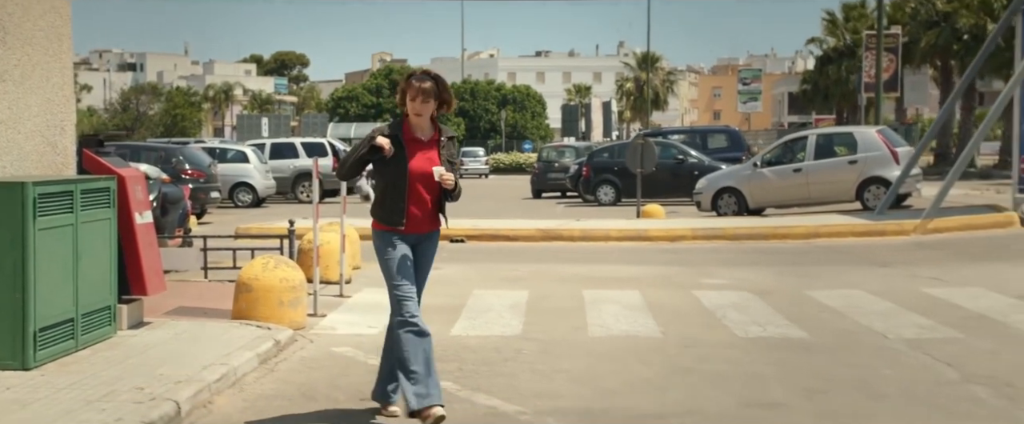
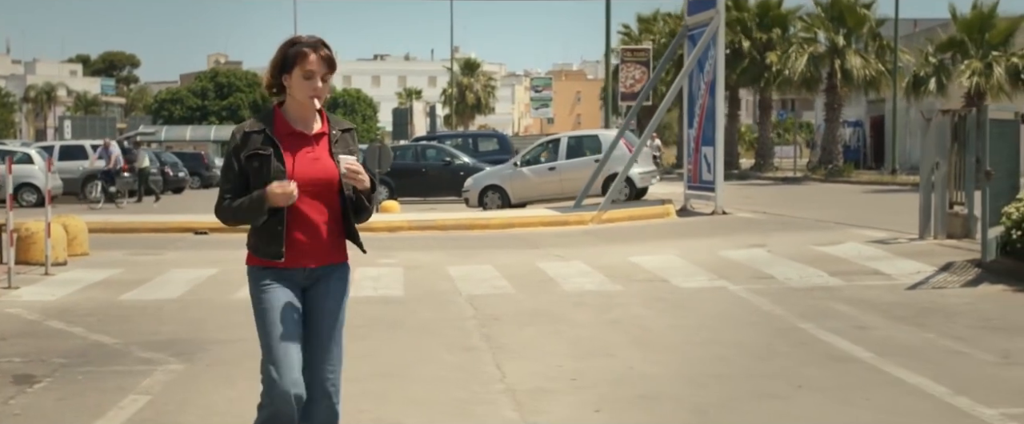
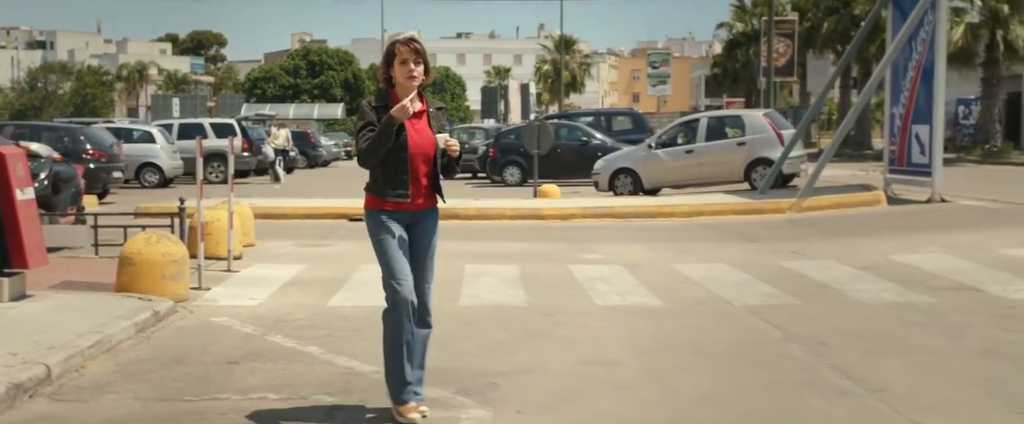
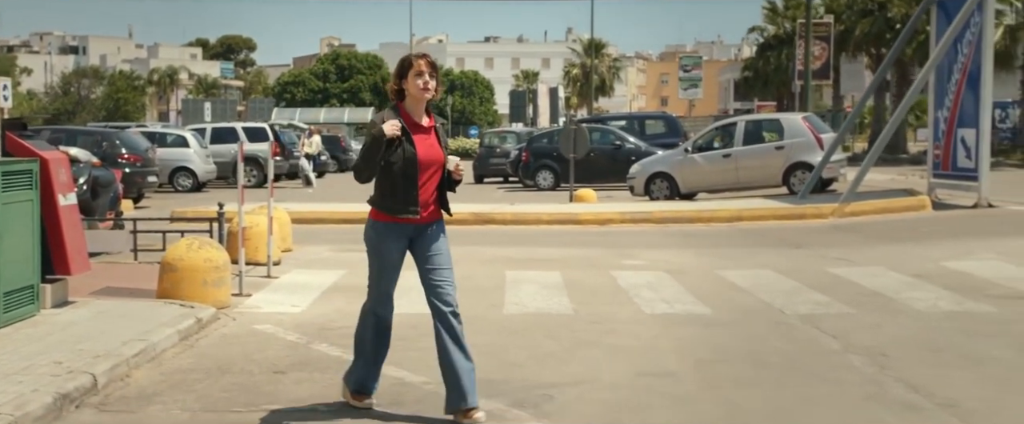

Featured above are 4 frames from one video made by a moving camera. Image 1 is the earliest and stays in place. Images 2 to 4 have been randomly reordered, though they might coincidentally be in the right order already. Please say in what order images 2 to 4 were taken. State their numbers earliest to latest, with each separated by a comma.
4, 3, 2
